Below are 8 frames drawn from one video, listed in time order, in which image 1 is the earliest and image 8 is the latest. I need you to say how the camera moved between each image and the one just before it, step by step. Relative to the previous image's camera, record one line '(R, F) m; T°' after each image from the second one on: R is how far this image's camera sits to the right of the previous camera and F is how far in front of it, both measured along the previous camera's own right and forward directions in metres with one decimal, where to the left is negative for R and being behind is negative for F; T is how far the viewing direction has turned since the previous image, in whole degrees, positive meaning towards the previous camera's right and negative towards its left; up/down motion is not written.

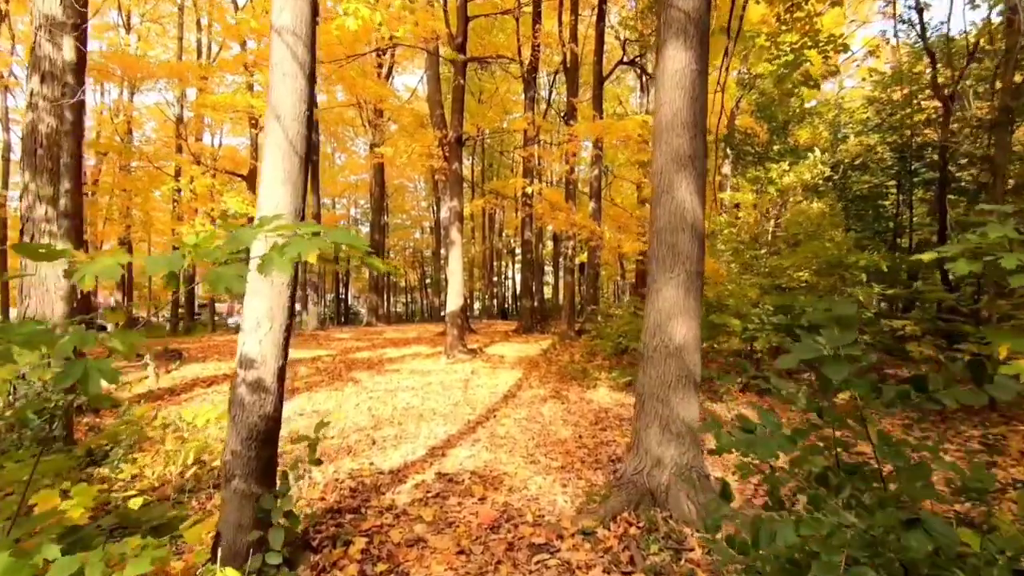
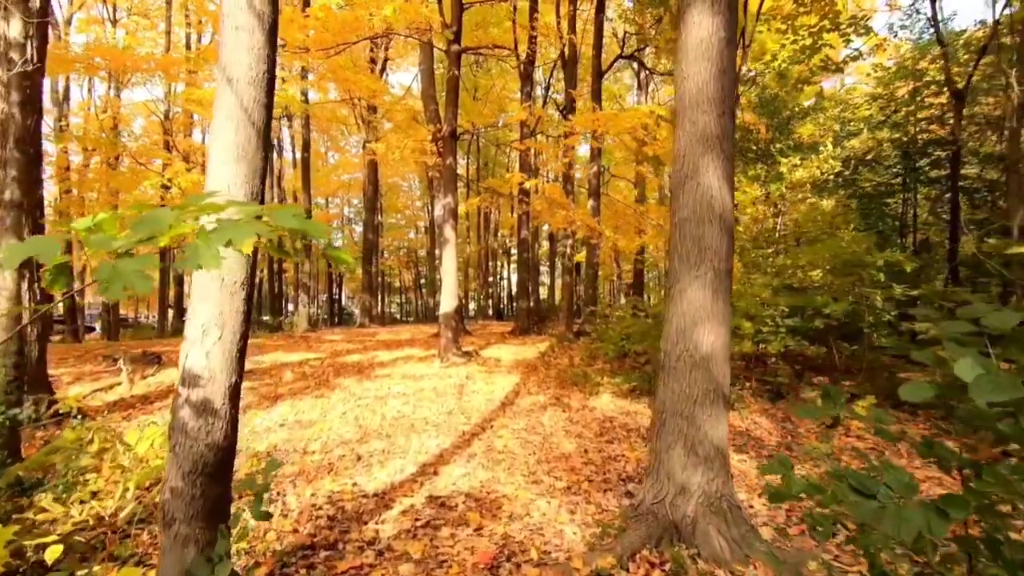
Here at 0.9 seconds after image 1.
(0.0, +0.5) m; +1°
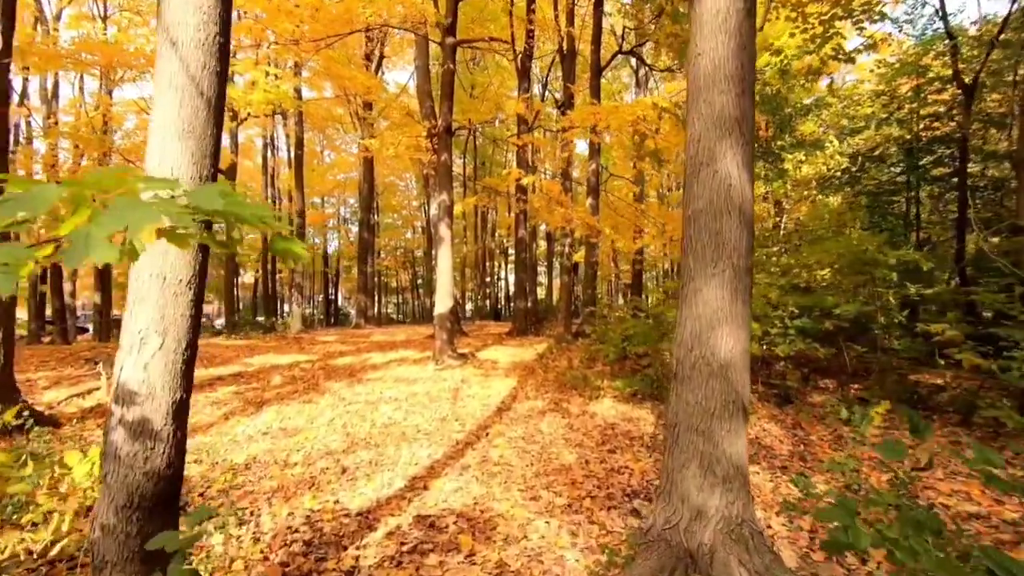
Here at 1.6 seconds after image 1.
(0.0, +0.3) m; 0°
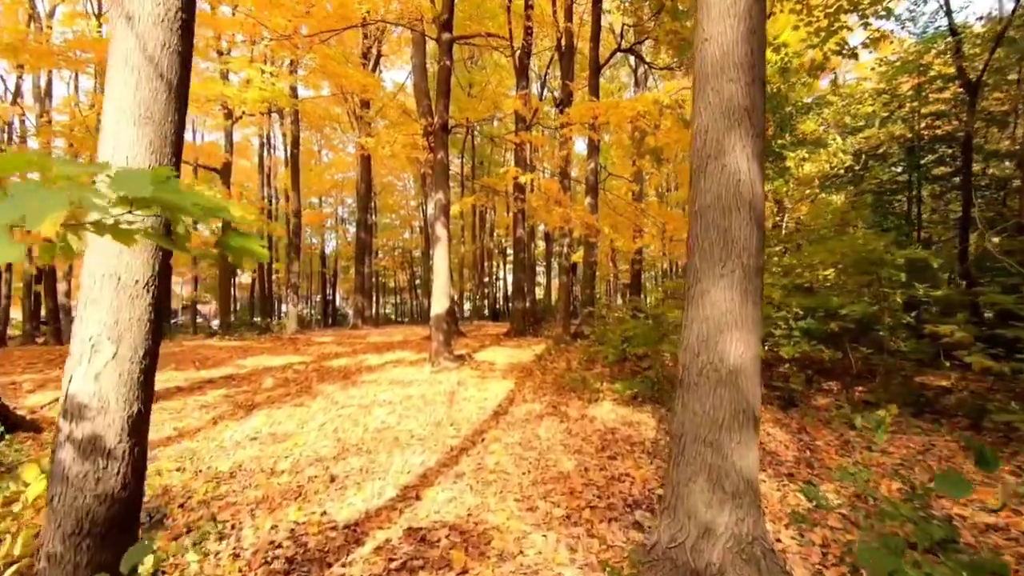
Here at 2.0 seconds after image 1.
(0.0, +0.2) m; 0°
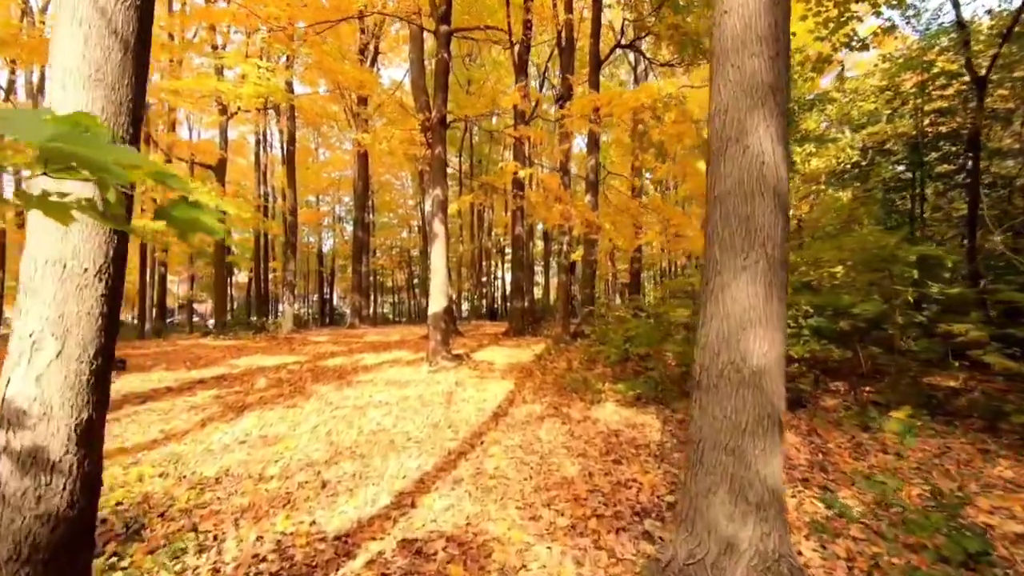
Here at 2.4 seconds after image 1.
(0.0, +0.2) m; 0°
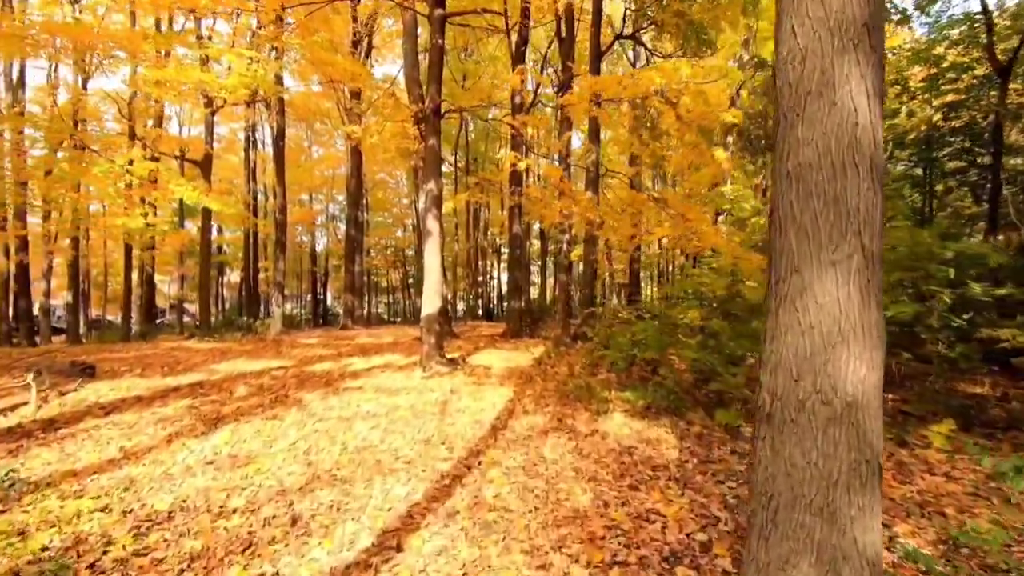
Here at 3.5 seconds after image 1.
(-0.1, +0.6) m; 0°
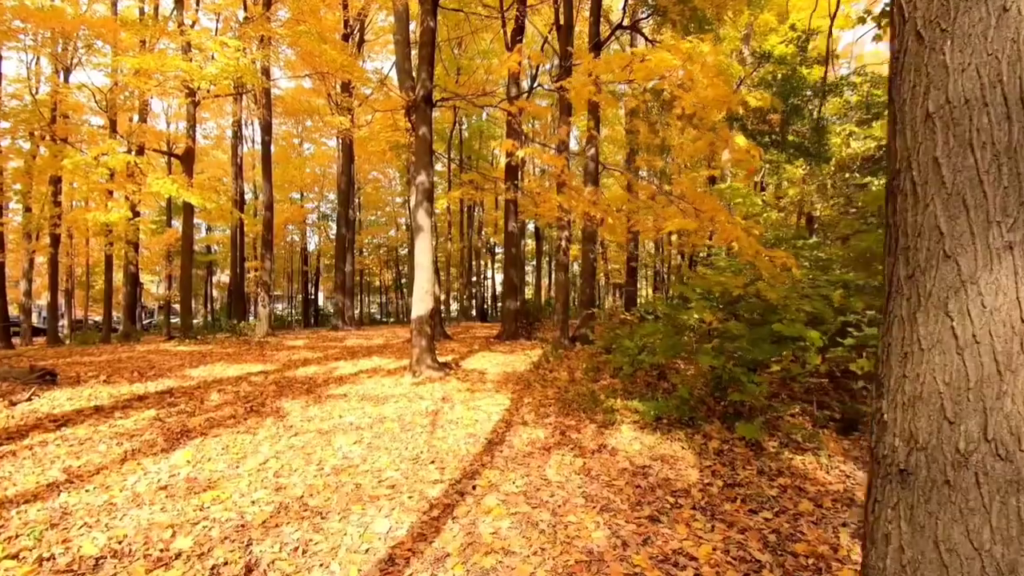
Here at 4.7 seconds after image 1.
(0.0, +0.6) m; +1°
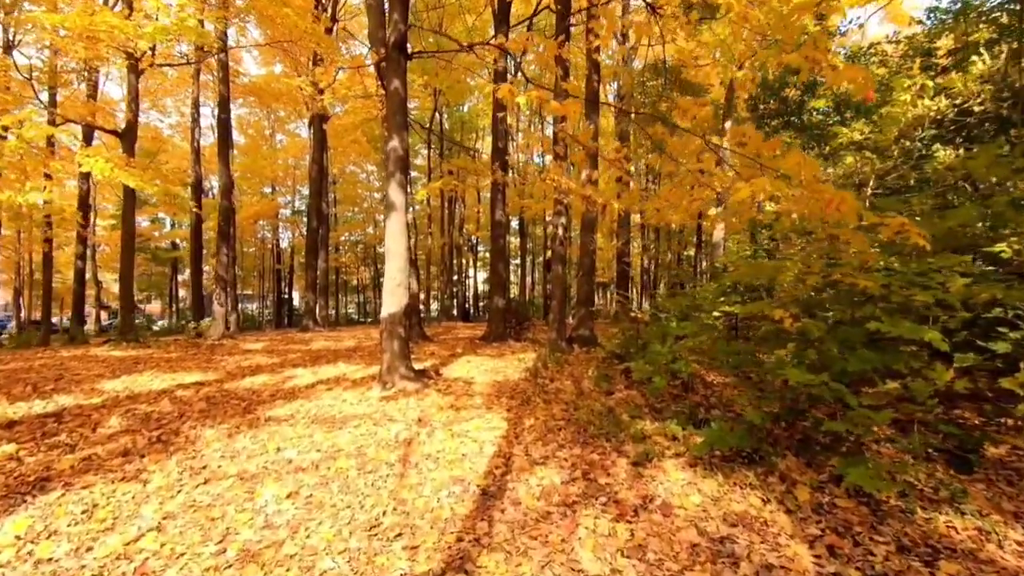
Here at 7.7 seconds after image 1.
(-0.2, +1.7) m; +2°
